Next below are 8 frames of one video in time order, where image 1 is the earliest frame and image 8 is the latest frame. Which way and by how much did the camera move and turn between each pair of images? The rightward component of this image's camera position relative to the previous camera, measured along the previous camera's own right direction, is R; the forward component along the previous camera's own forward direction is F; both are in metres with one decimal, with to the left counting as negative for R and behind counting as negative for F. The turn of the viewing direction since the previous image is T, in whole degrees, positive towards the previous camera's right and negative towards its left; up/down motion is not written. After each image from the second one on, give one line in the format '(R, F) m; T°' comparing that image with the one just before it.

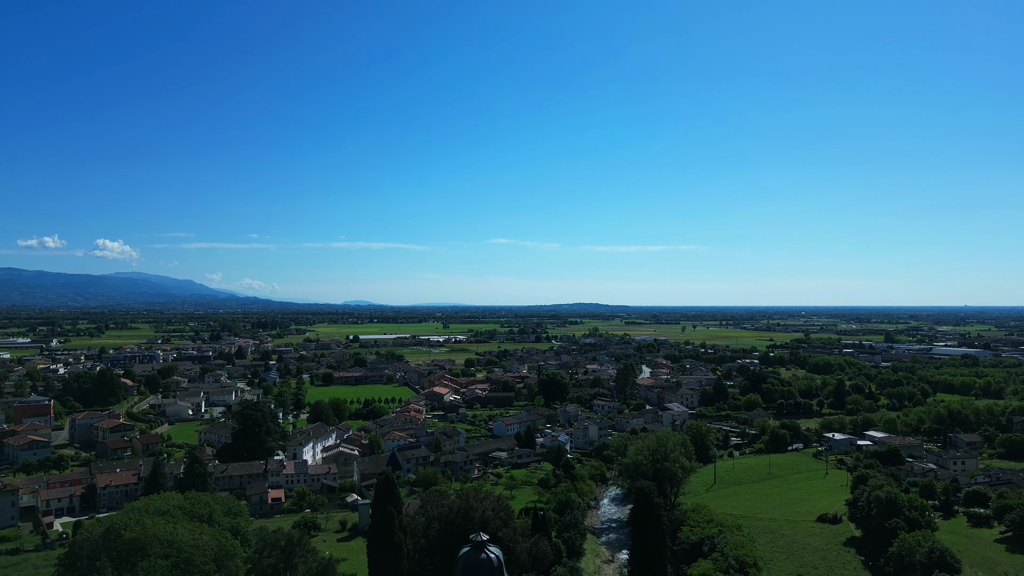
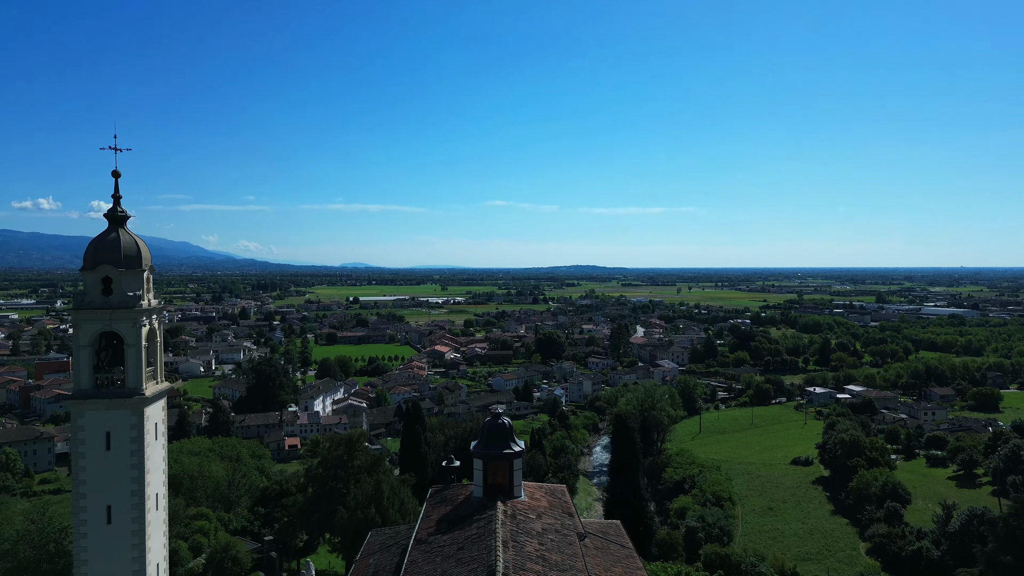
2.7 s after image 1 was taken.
(-0.1, -4.2) m; 0°
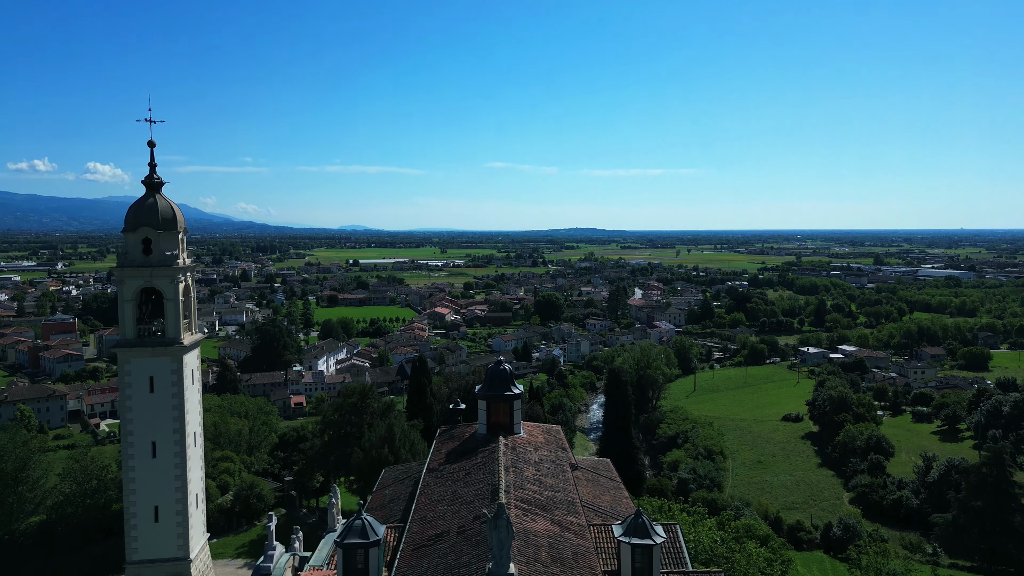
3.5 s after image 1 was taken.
(0.0, -1.3) m; 0°
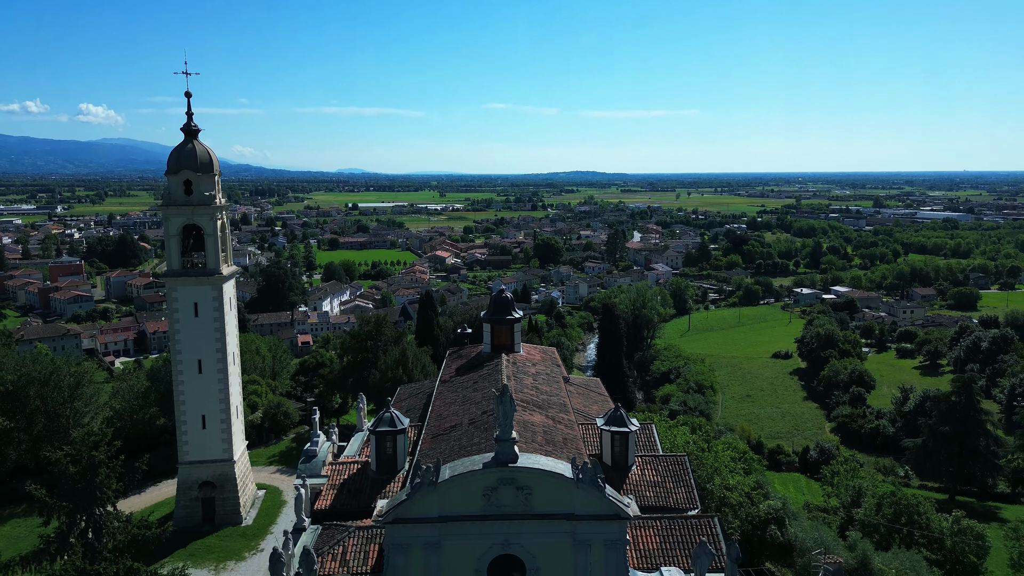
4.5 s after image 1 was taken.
(0.0, -1.8) m; 0°
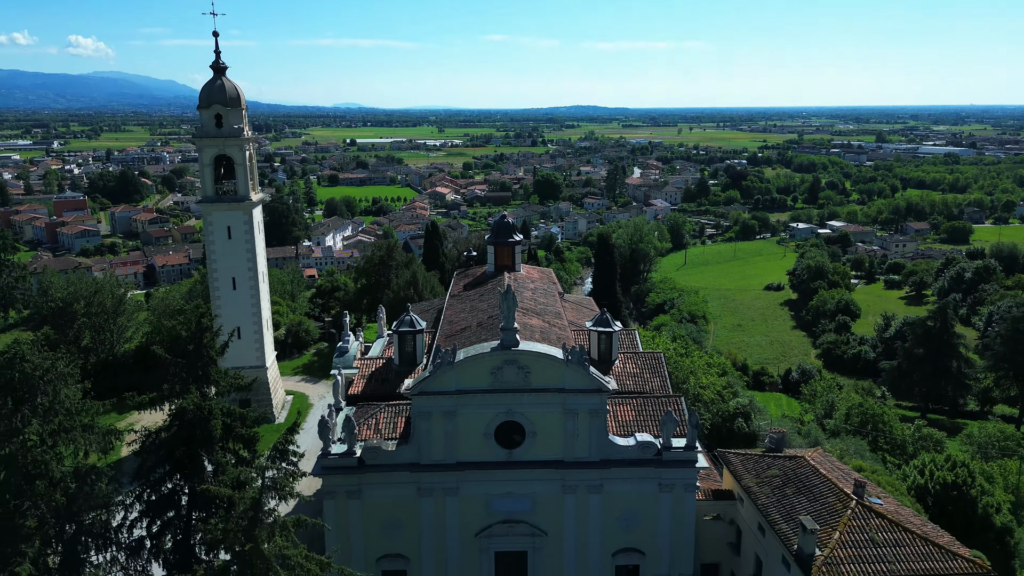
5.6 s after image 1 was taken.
(0.0, -1.8) m; 0°
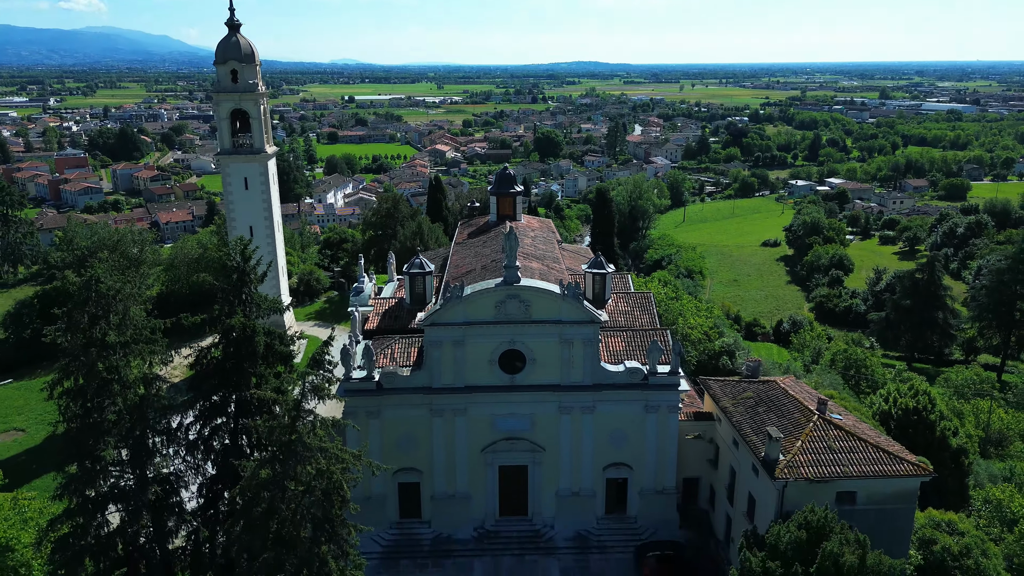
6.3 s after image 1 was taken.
(0.0, -1.1) m; 0°
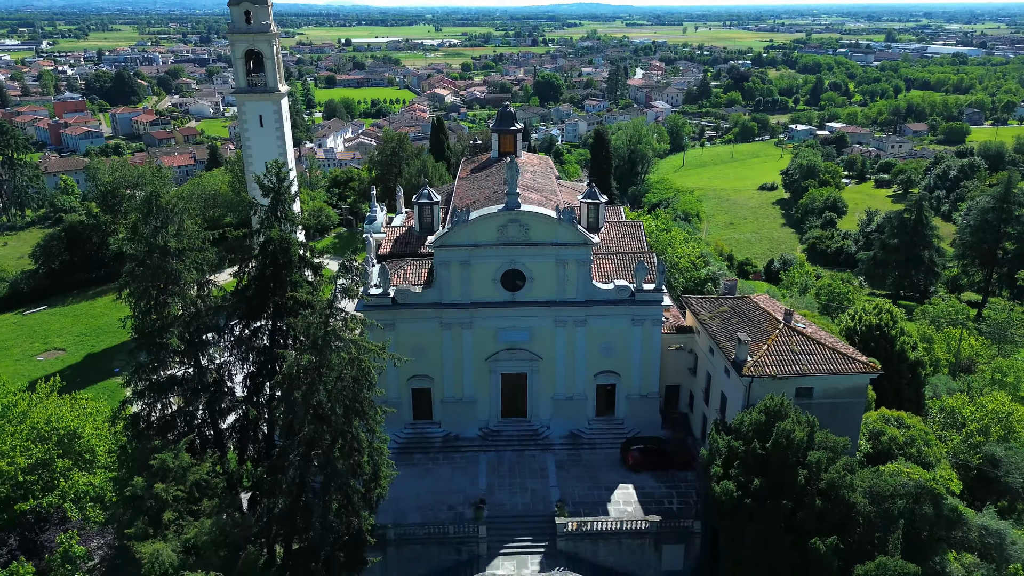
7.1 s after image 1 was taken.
(0.0, -1.3) m; 0°
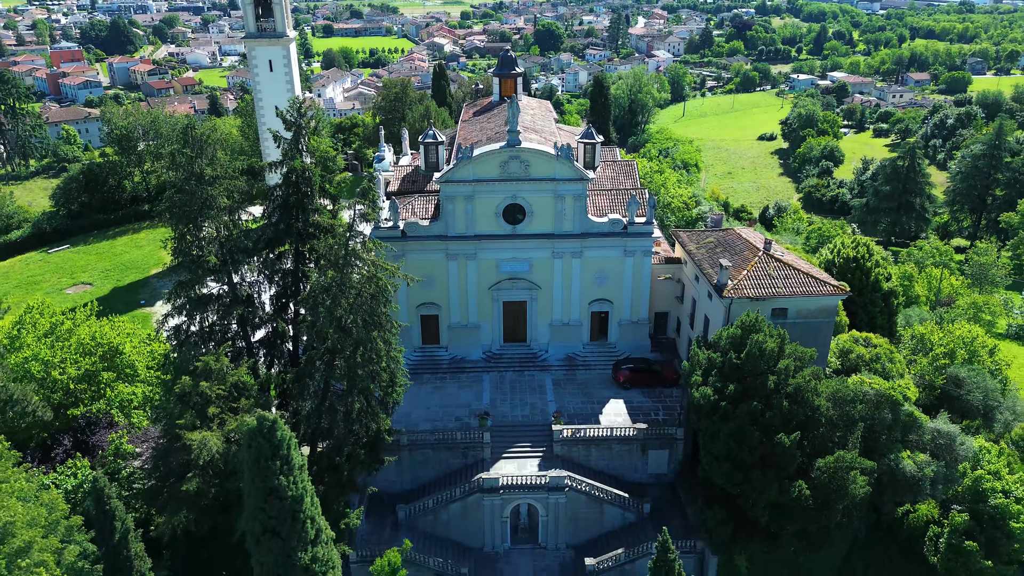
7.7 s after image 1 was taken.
(0.0, -1.0) m; 0°
